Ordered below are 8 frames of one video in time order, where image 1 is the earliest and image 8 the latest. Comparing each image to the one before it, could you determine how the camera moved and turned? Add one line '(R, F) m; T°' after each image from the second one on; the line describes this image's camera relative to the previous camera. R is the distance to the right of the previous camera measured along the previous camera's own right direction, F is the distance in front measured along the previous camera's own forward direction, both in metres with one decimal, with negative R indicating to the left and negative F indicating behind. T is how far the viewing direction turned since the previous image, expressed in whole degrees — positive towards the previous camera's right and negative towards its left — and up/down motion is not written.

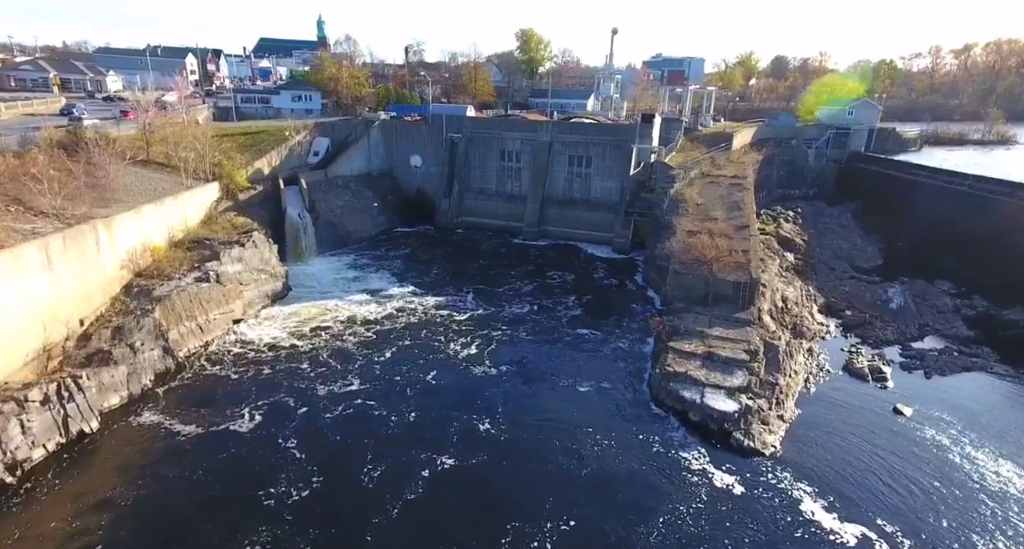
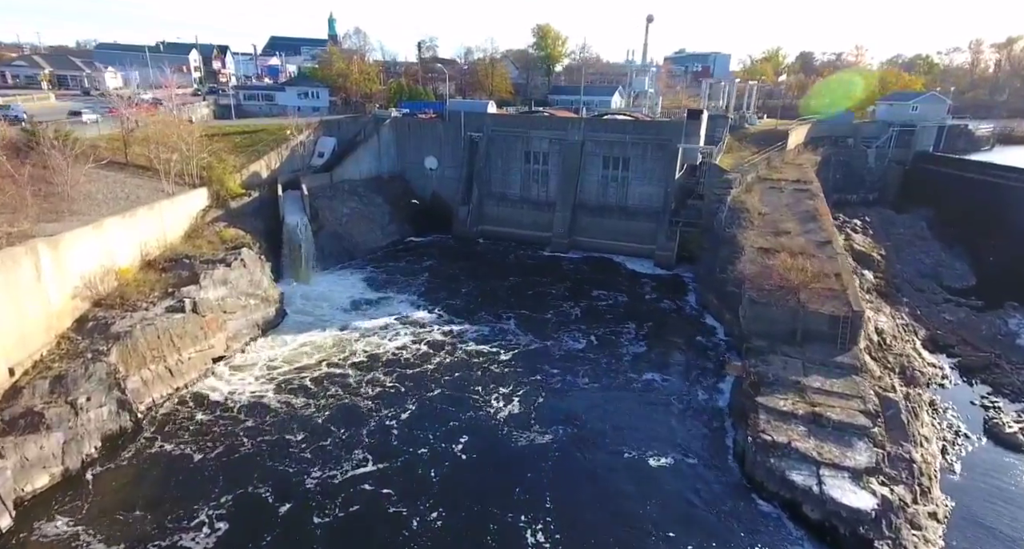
(-0.9, +3.8) m; -1°
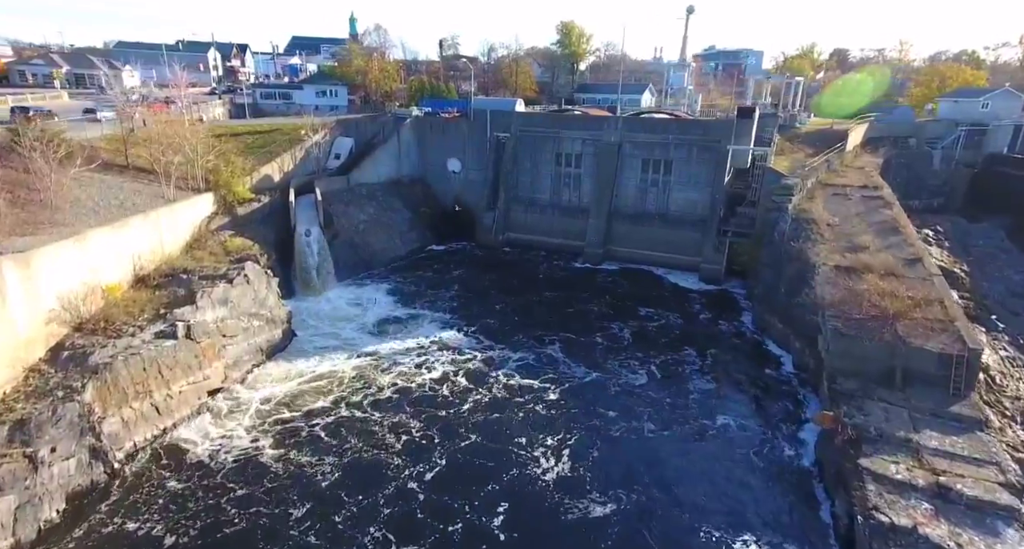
(-0.6, +2.4) m; -2°
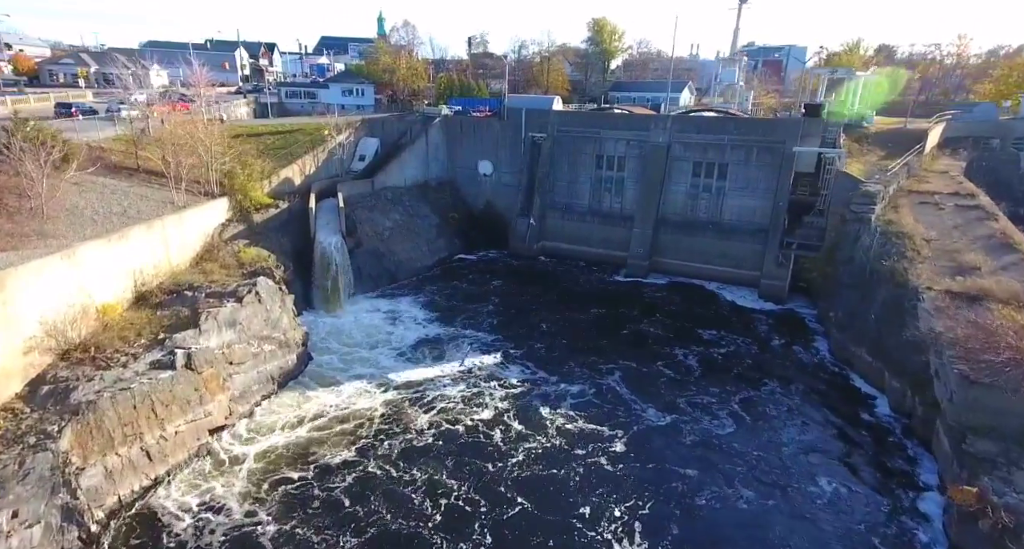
(-0.6, +2.3) m; -2°
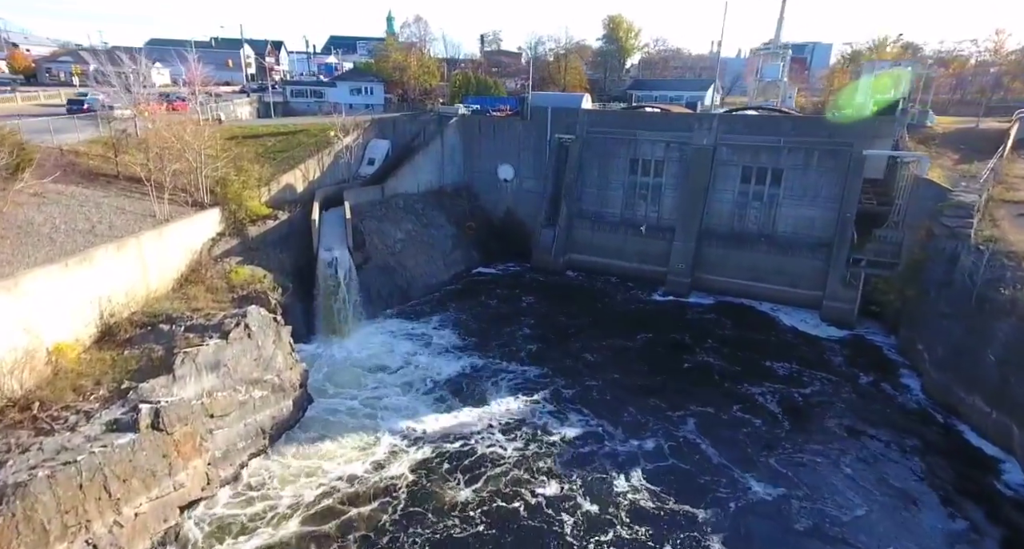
(-0.8, +2.7) m; -1°
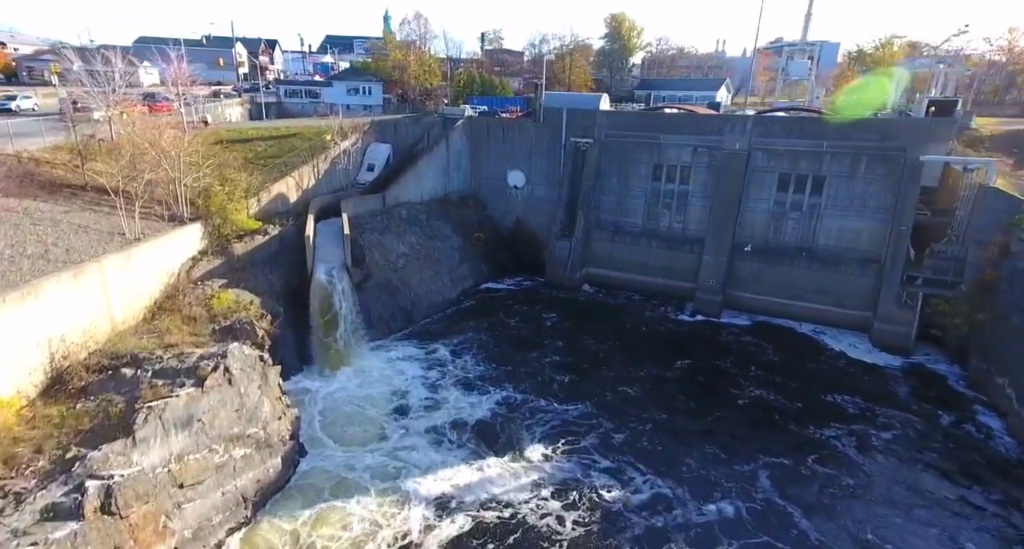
(-0.7, +2.1) m; 0°
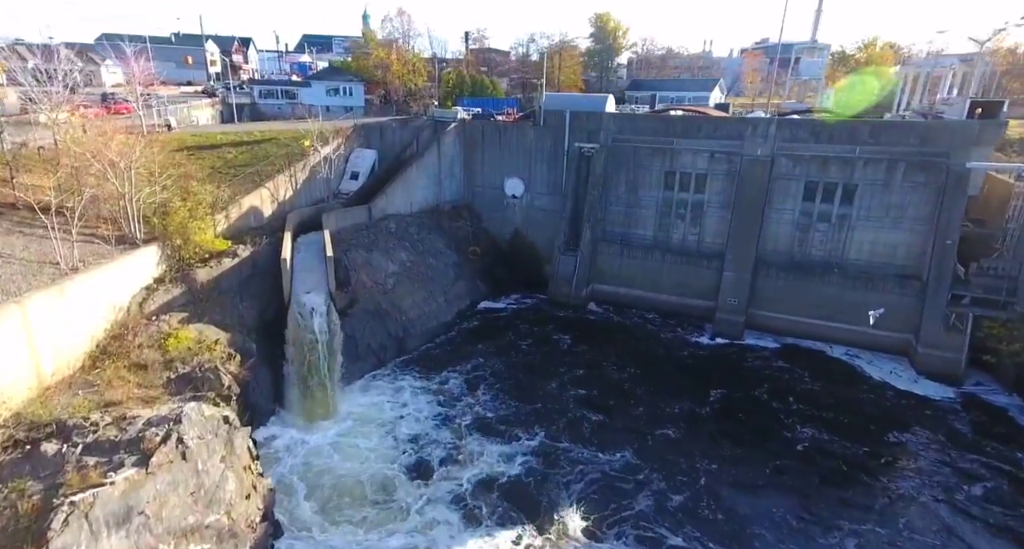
(-0.7, +2.1) m; +2°
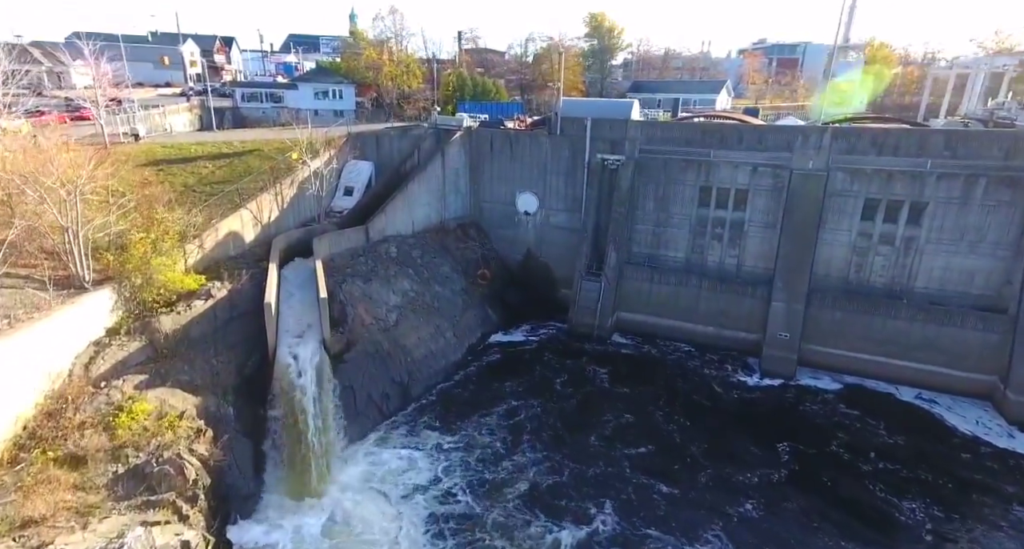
(-0.9, +2.5) m; +1°
